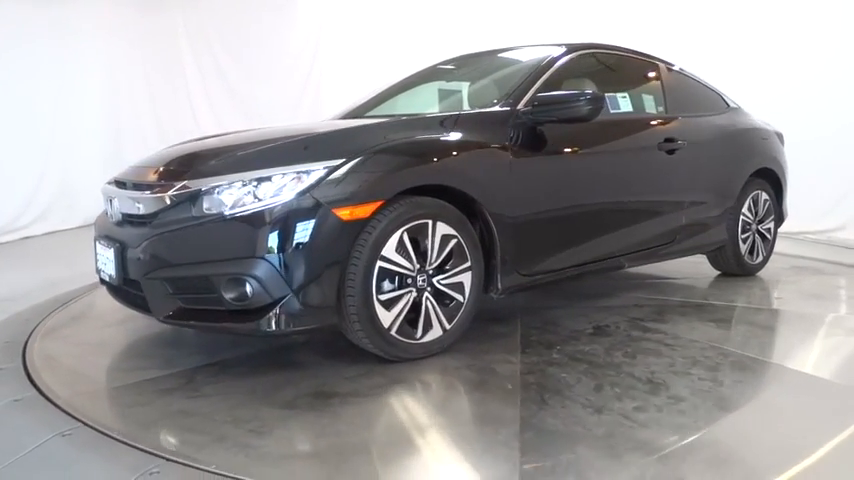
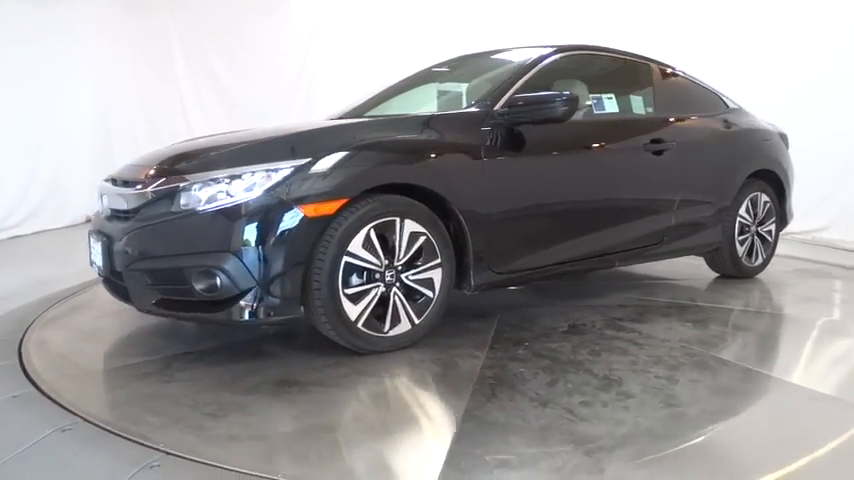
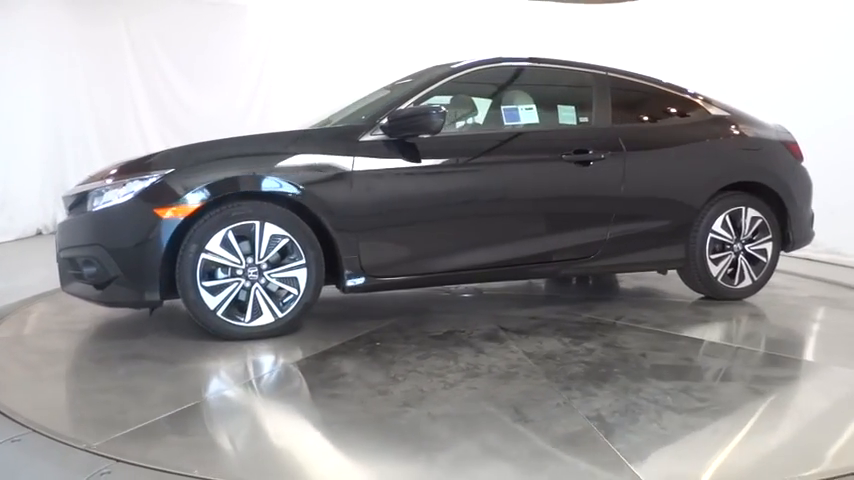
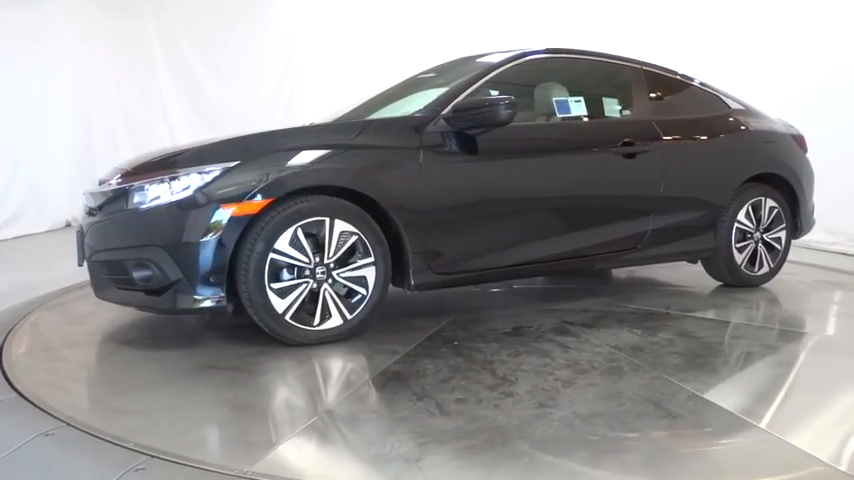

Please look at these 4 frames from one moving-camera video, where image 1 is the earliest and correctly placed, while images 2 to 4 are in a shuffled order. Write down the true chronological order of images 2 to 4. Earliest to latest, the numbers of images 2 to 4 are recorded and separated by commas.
2, 4, 3
